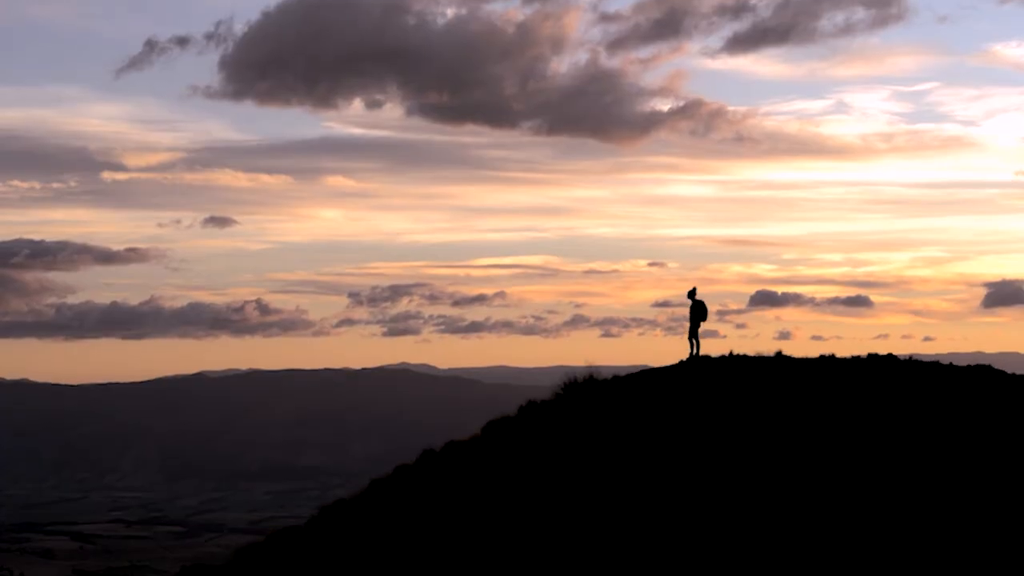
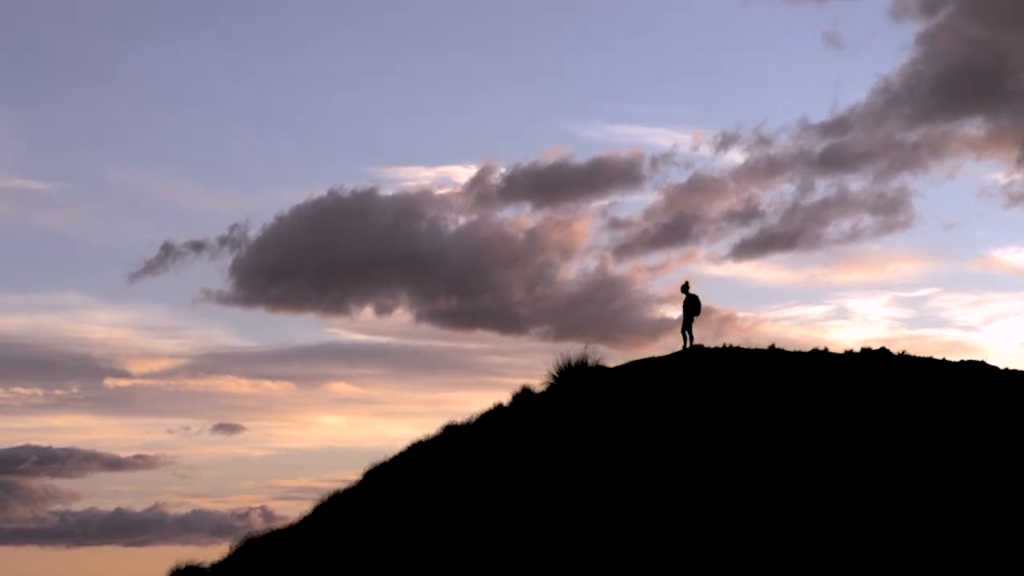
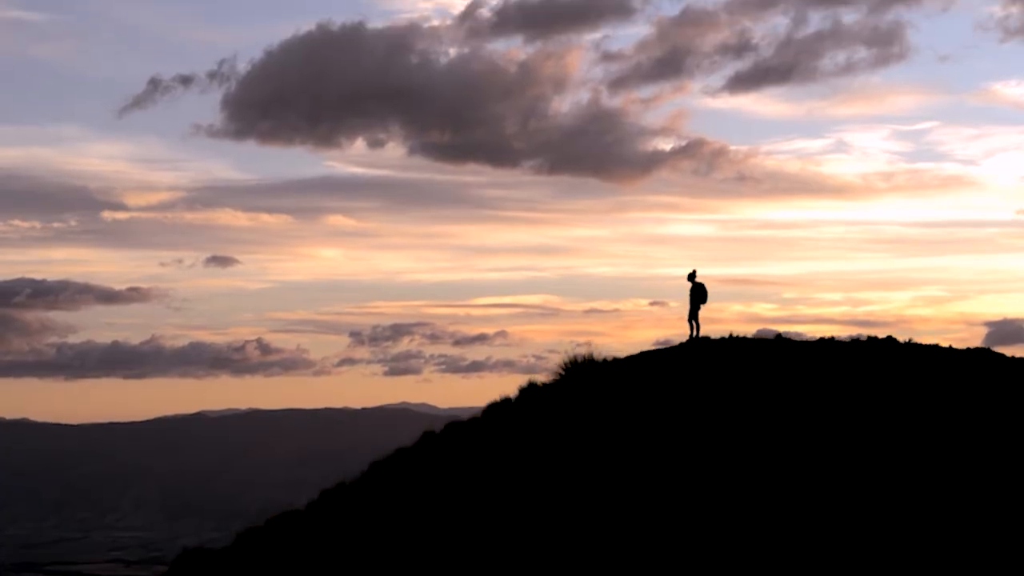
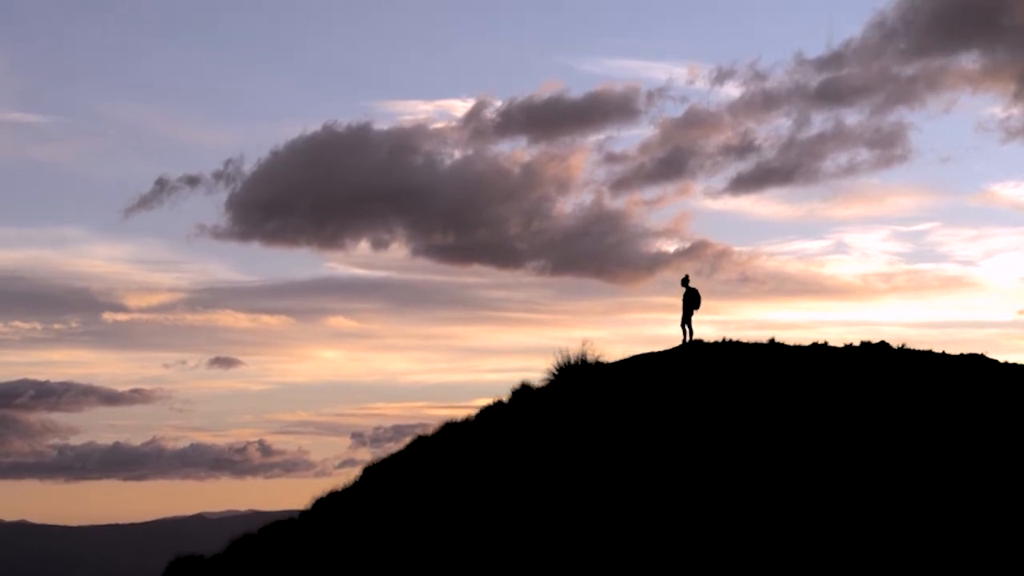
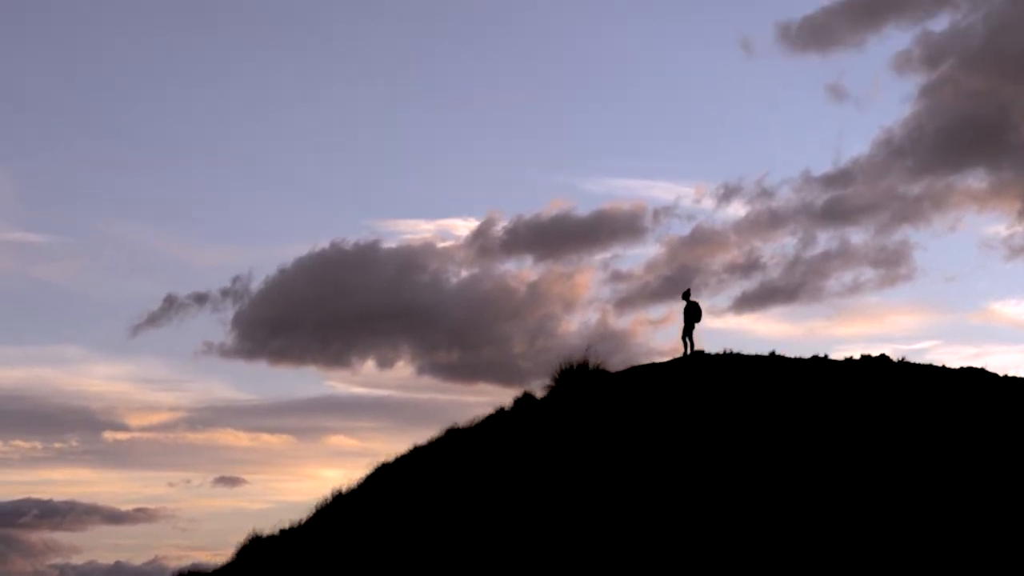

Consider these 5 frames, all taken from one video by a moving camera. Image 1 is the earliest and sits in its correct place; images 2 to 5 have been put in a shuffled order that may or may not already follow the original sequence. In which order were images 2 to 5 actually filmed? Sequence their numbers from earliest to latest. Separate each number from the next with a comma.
3, 4, 2, 5
